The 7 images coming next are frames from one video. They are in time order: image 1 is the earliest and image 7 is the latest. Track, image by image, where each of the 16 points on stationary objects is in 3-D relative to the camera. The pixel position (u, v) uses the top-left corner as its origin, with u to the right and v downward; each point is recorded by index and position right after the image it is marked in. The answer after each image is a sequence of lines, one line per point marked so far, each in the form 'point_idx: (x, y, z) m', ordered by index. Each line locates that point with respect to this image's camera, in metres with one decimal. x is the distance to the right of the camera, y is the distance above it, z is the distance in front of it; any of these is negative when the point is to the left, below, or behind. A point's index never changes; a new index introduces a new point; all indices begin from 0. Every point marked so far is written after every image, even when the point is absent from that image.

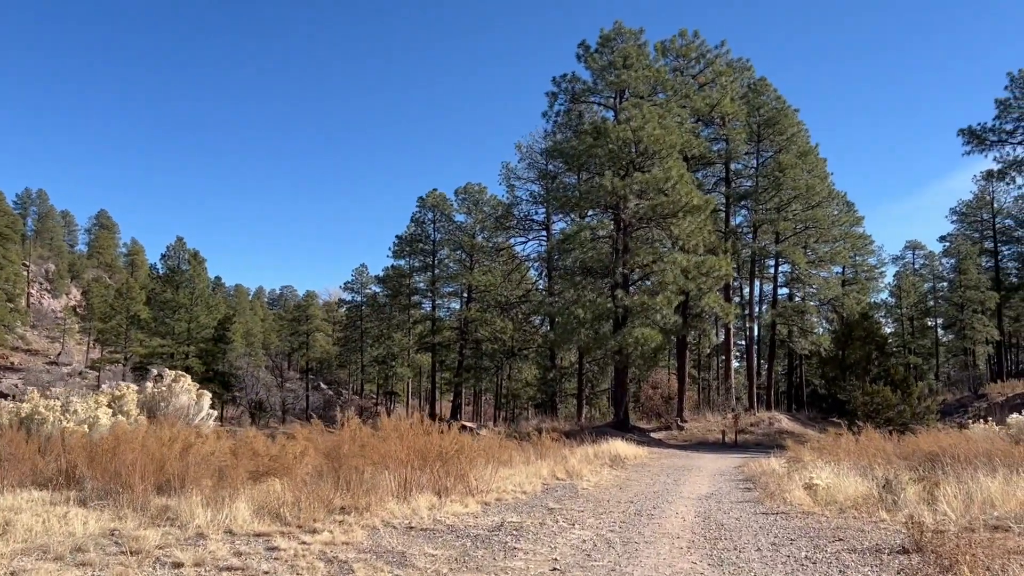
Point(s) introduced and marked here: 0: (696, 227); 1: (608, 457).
0: (+5.6, +1.9, +18.5) m
1: (+2.0, -3.5, +12.5) m
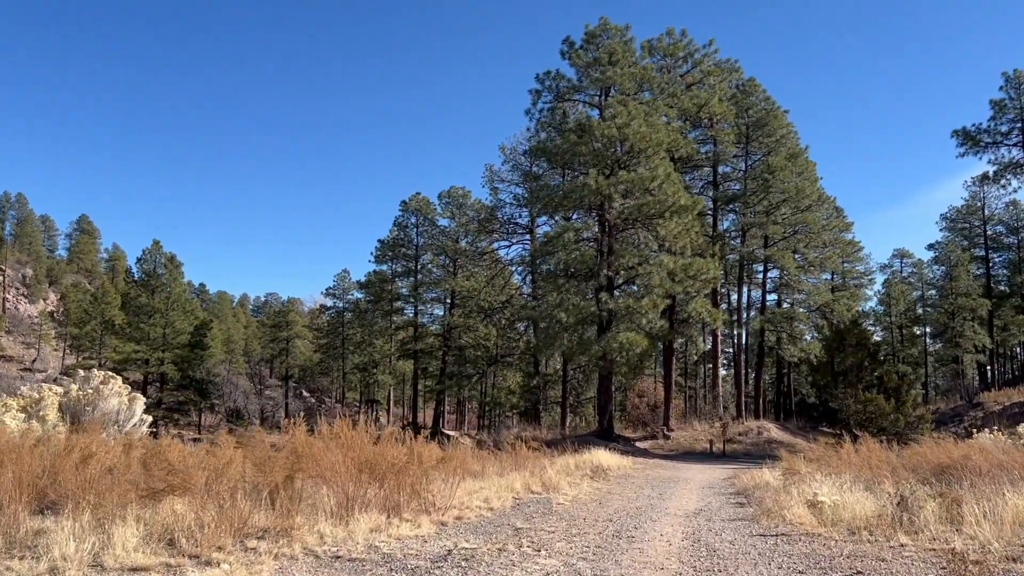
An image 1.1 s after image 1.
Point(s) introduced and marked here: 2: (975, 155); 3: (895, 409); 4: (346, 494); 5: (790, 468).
0: (+5.1, +1.8, +17.9) m
1: (+1.5, -3.5, +11.8) m
2: (+13.5, +3.9, +17.6) m
3: (+10.1, -3.2, +15.9) m
4: (-1.6, -1.9, +5.5) m
5: (+4.2, -2.7, +9.1) m
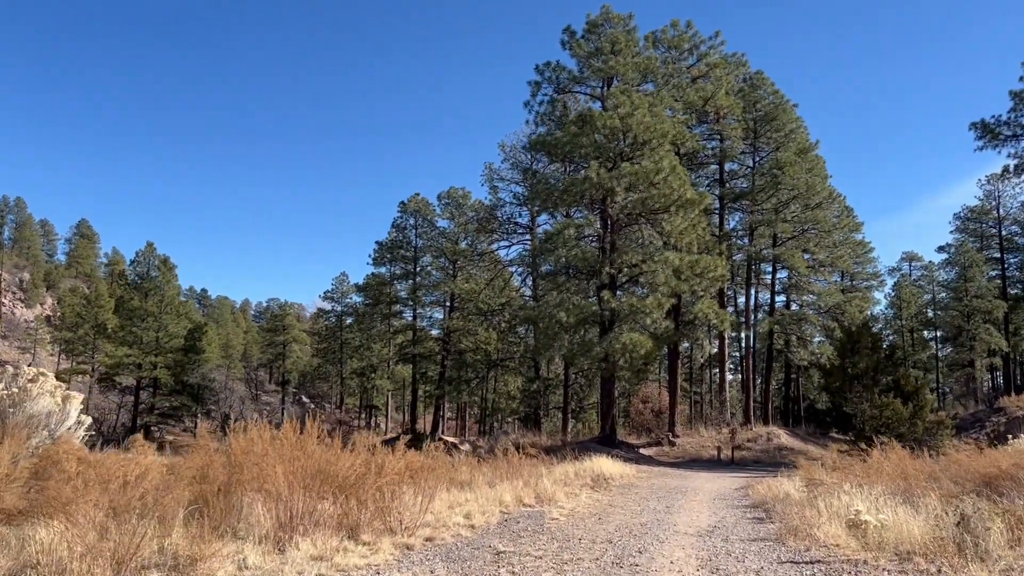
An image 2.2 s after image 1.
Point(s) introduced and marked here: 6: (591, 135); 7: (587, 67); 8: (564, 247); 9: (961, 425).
0: (+5.0, +1.8, +17.1) m
1: (+1.4, -3.4, +10.9) m
2: (+13.4, +3.9, +16.7) m
3: (+10.0, -3.2, +15.0) m
4: (-1.7, -1.7, +4.7) m
5: (+4.1, -2.6, +8.2) m
6: (+2.2, +4.3, +16.9) m
7: (+2.3, +6.8, +18.7) m
8: (+1.5, +1.1, +16.9) m
9: (+13.5, -4.1, +17.9) m
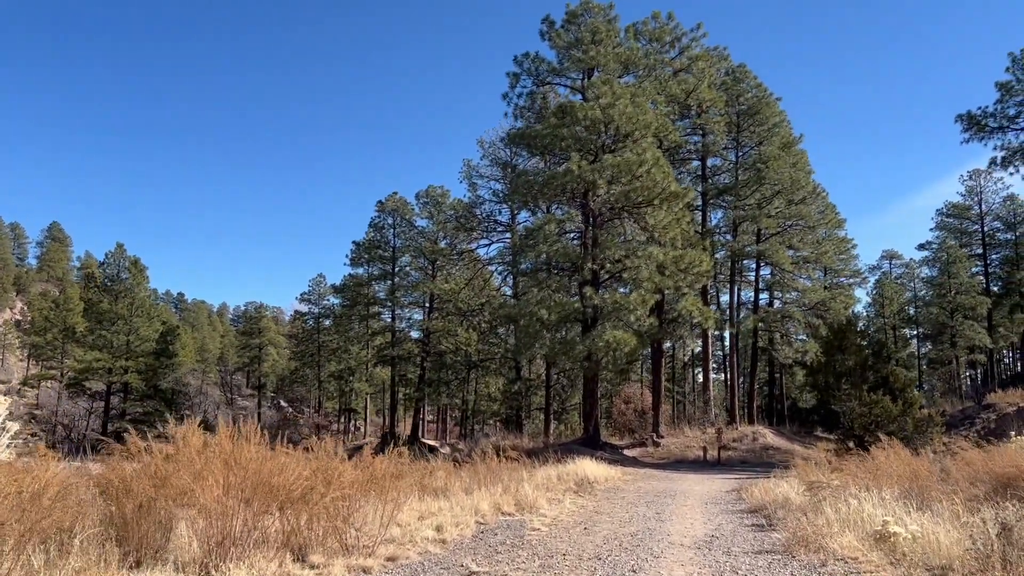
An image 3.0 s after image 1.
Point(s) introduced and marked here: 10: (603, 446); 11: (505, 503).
0: (+4.4, +1.9, +16.6) m
1: (+1.0, -3.3, +10.3) m
2: (+12.9, +4.1, +16.5) m
3: (+9.5, -3.0, +14.6) m
4: (-1.9, -1.6, +4.0) m
5: (+3.8, -2.5, +7.7) m
6: (+1.6, +4.4, +16.3) m
7: (+1.6, +6.9, +18.2) m
8: (+0.9, +1.2, +16.4) m
9: (+12.9, -4.0, +17.6) m
10: (+2.7, -4.7, +18.0) m
11: (-0.1, -2.6, +7.3) m
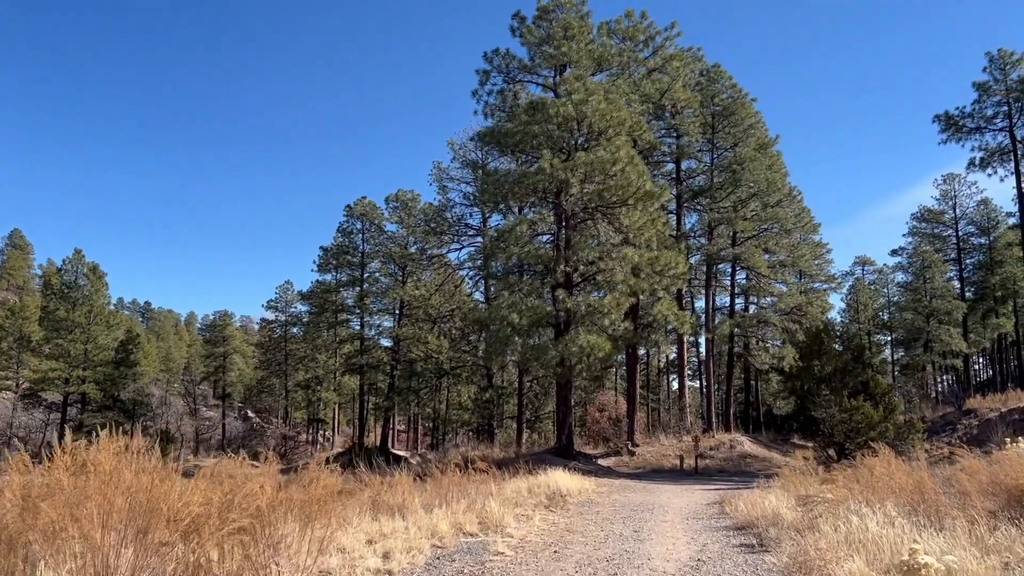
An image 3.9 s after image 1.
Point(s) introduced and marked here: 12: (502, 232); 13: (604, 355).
0: (+3.6, +1.8, +16.1) m
1: (+0.5, -3.3, +9.6) m
2: (+12.1, +4.0, +16.4) m
3: (+8.8, -3.1, +14.2) m
4: (-2.2, -1.5, +3.2) m
5: (+3.4, -2.4, +7.1) m
6: (+0.9, +4.3, +15.7) m
7: (+0.8, +6.8, +17.6) m
8: (+0.1, +1.2, +15.7) m
9: (+12.1, -4.1, +17.4) m
10: (+1.9, -4.8, +17.3) m
11: (-0.5, -2.5, +6.5) m
12: (-0.2, +1.5, +15.7) m
13: (+2.3, -1.7, +15.1) m
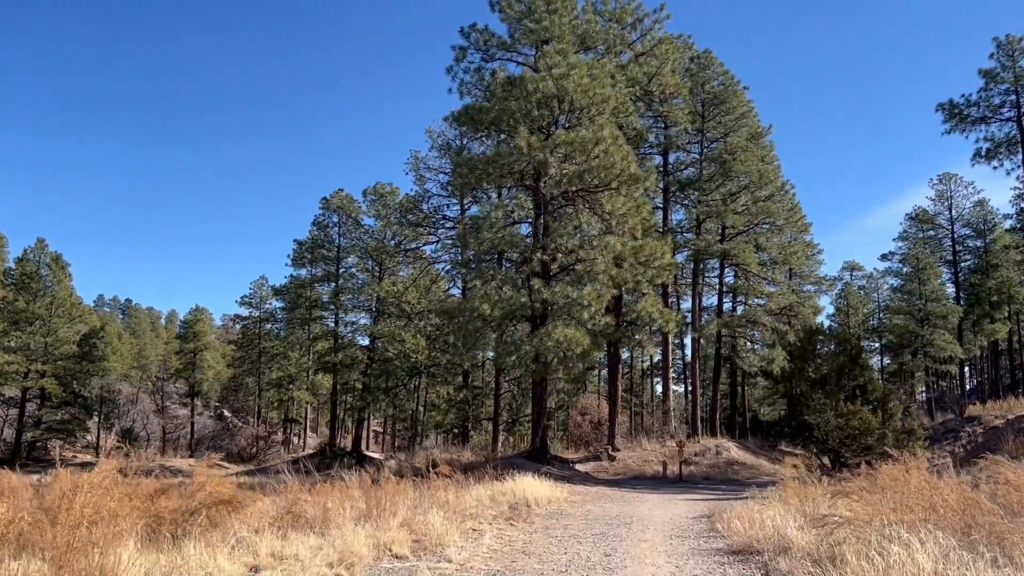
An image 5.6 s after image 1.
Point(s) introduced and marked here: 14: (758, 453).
0: (+3.0, +2.0, +14.9) m
1: (-0.1, -3.0, +8.3) m
2: (+11.4, +4.0, +15.4) m
3: (+8.1, -3.0, +13.2) m
4: (-2.6, -1.1, +1.9) m
5: (+2.8, -2.2, +5.9) m
6: (+0.3, +4.6, +14.5) m
7: (+0.2, +7.1, +16.4) m
8: (-0.5, +1.4, +14.5) m
9: (+11.3, -4.0, +16.4) m
10: (+1.1, -4.6, +16.1) m
11: (-1.0, -2.2, +5.3) m
12: (-0.9, +1.7, +14.5) m
13: (+1.6, -1.4, +13.9) m
14: (+7.9, -5.3, +19.3) m
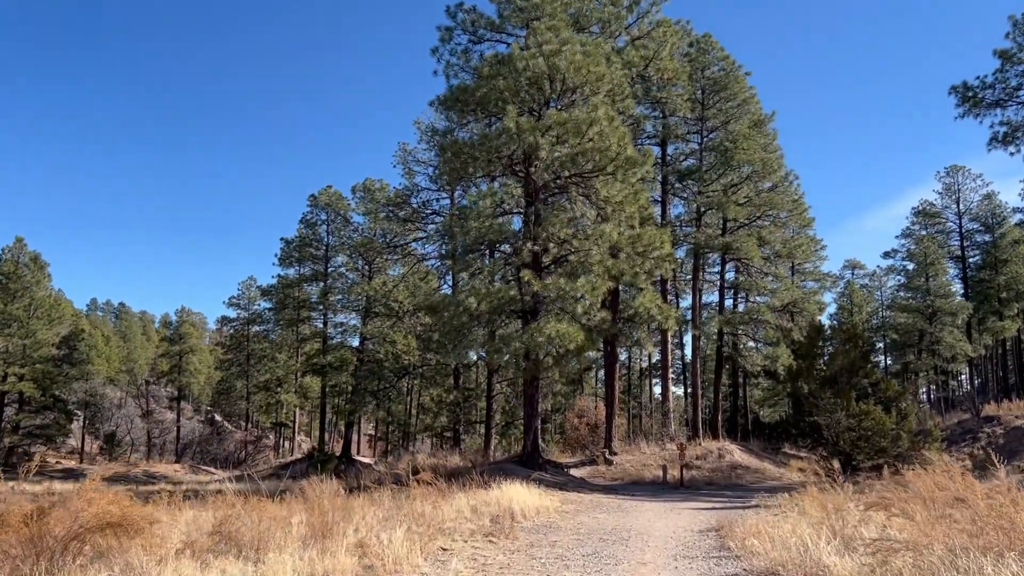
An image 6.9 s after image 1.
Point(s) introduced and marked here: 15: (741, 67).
0: (+2.7, +2.2, +14.0) m
1: (-0.3, -2.8, +7.3) m
2: (+11.2, +4.2, +14.5) m
3: (+7.9, -2.8, +12.2) m
4: (-2.8, -0.9, +0.9) m
5: (+2.6, -1.9, +5.0) m
6: (0.0, +4.7, +13.6) m
7: (-0.1, +7.2, +15.5) m
8: (-0.8, +1.6, +13.5) m
9: (+11.0, -3.8, +15.5) m
10: (+0.8, -4.5, +15.1) m
11: (-1.2, -2.0, +4.3) m
12: (-1.1, +1.9, +13.5) m
13: (+1.4, -1.3, +13.0) m
14: (+7.6, -5.1, +18.3) m
15: (+7.2, +7.0, +19.1) m
